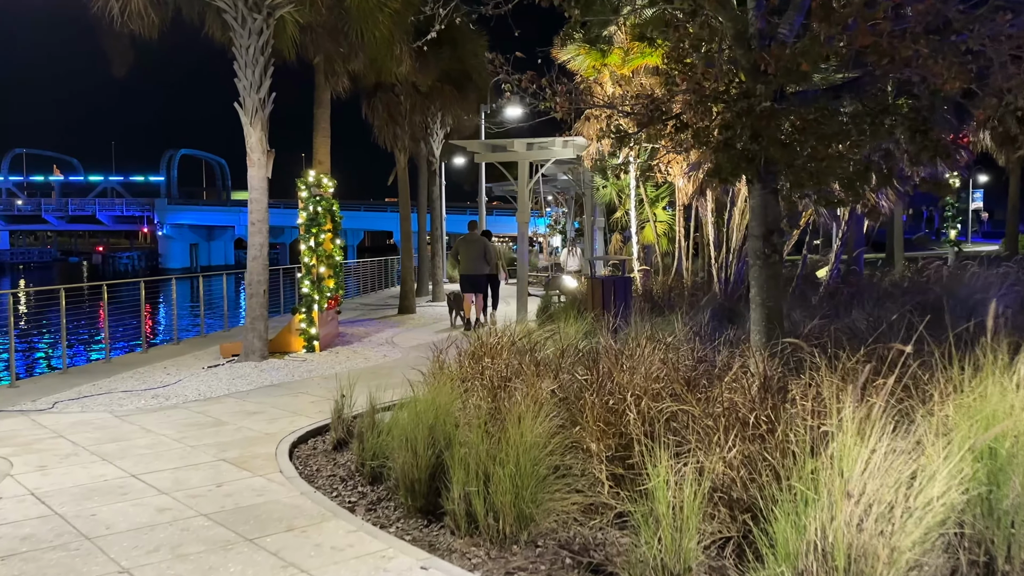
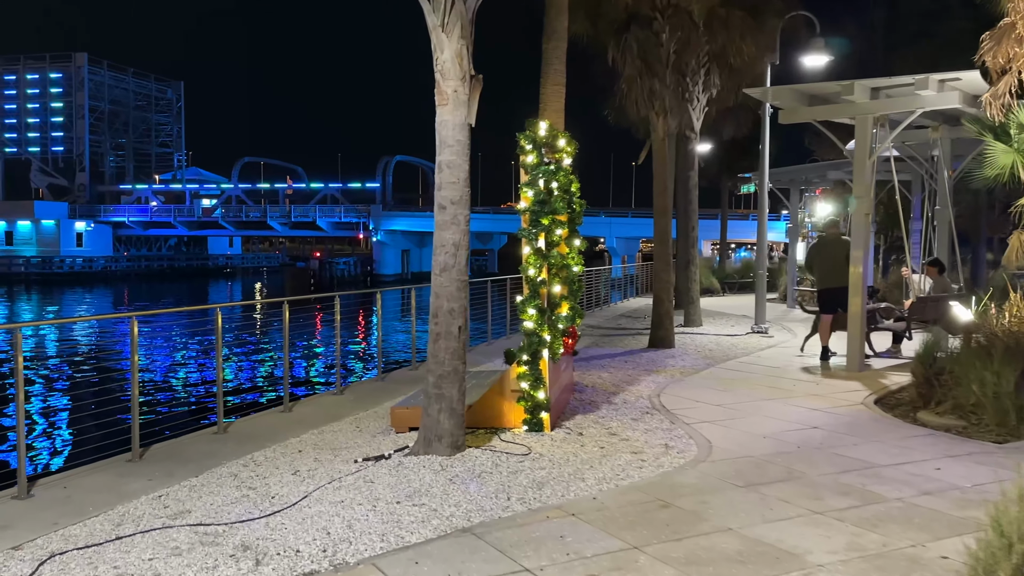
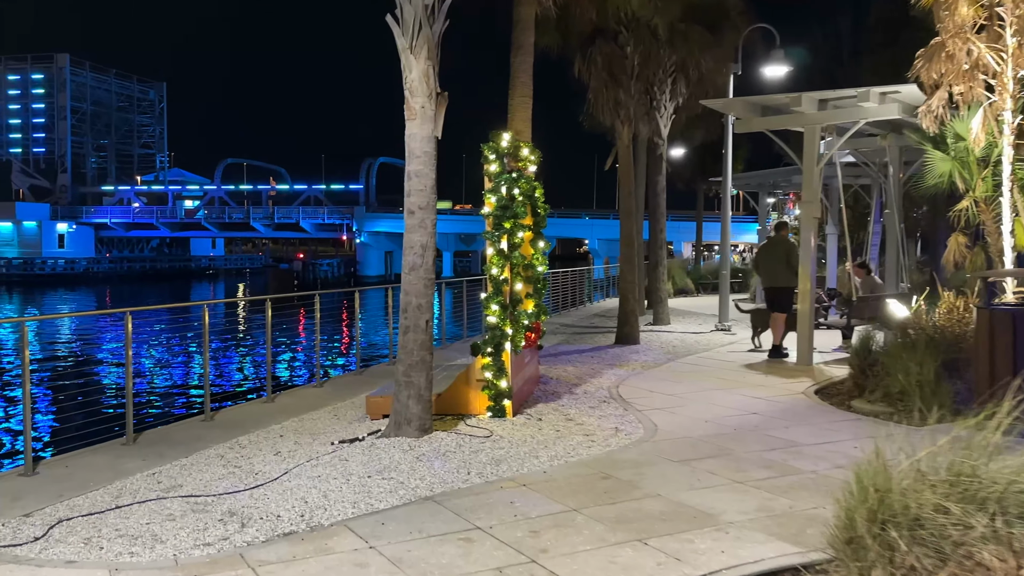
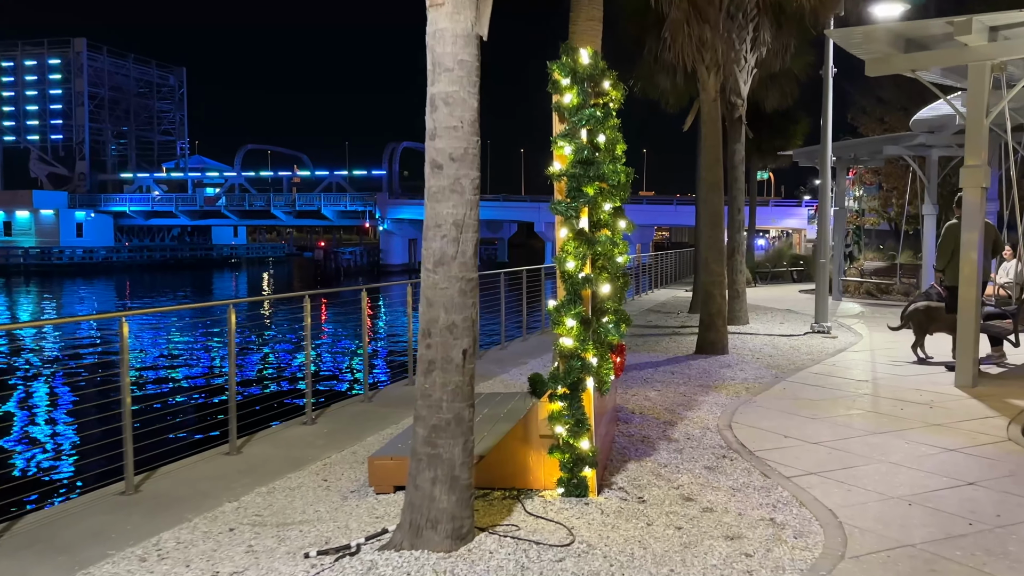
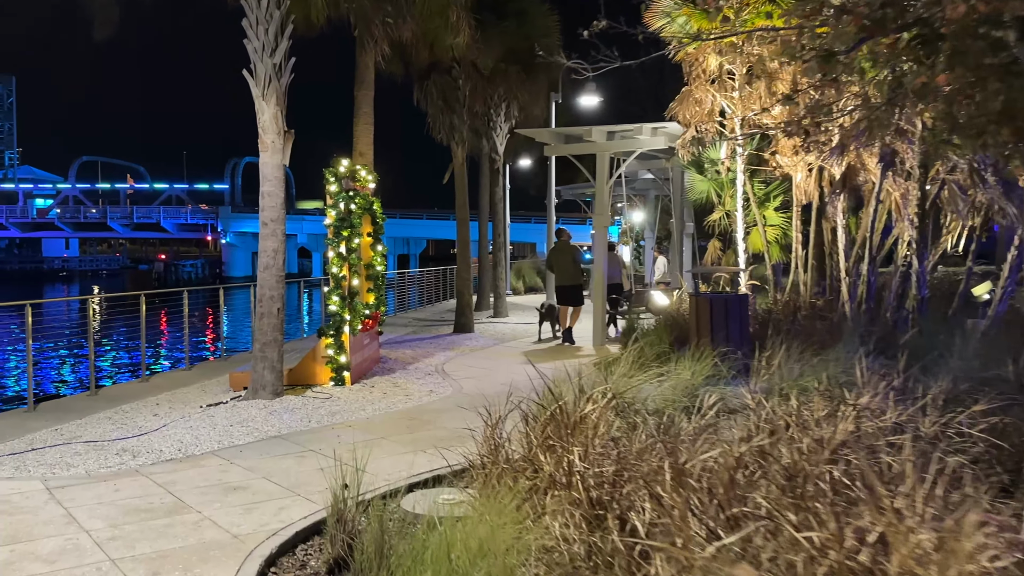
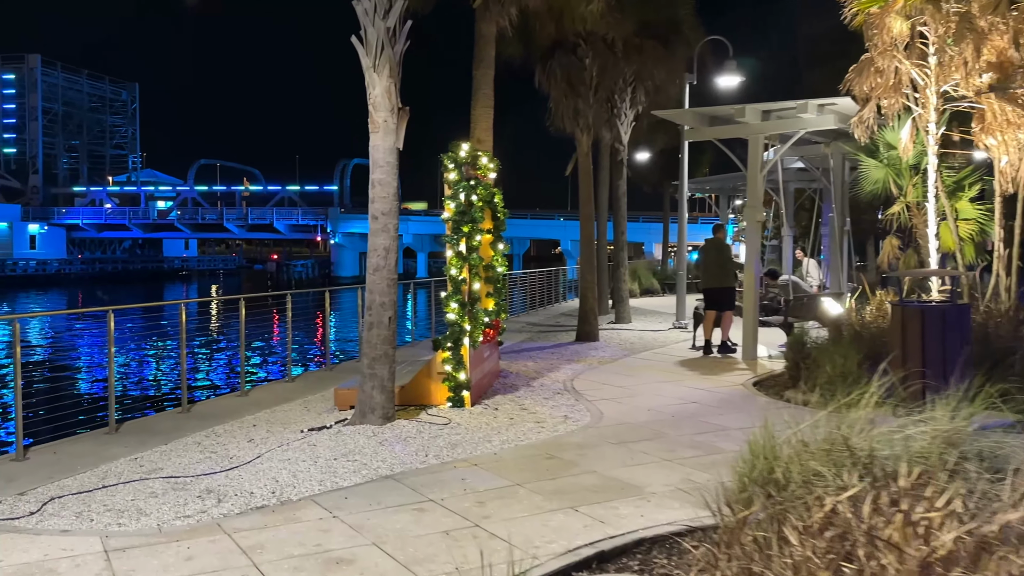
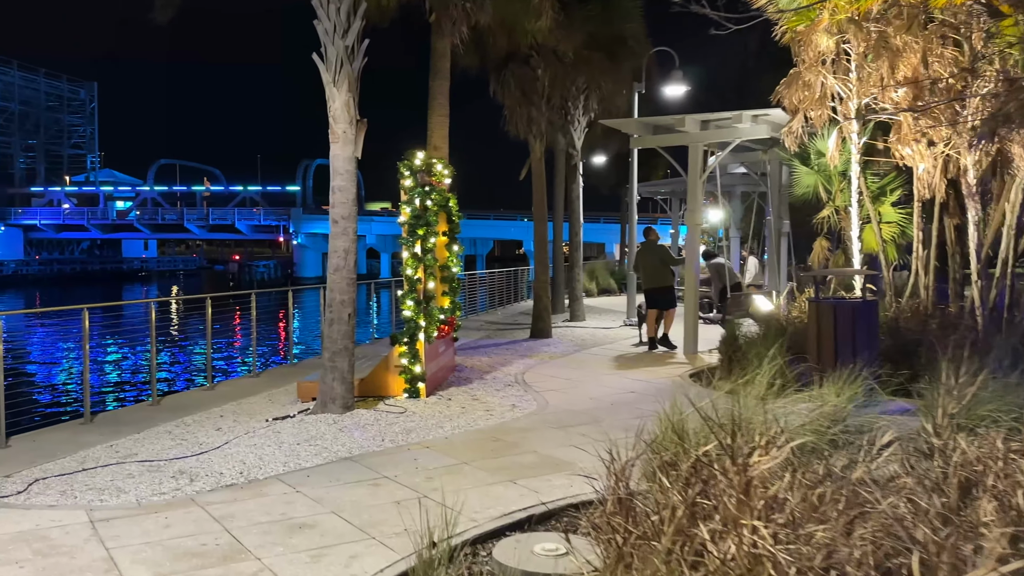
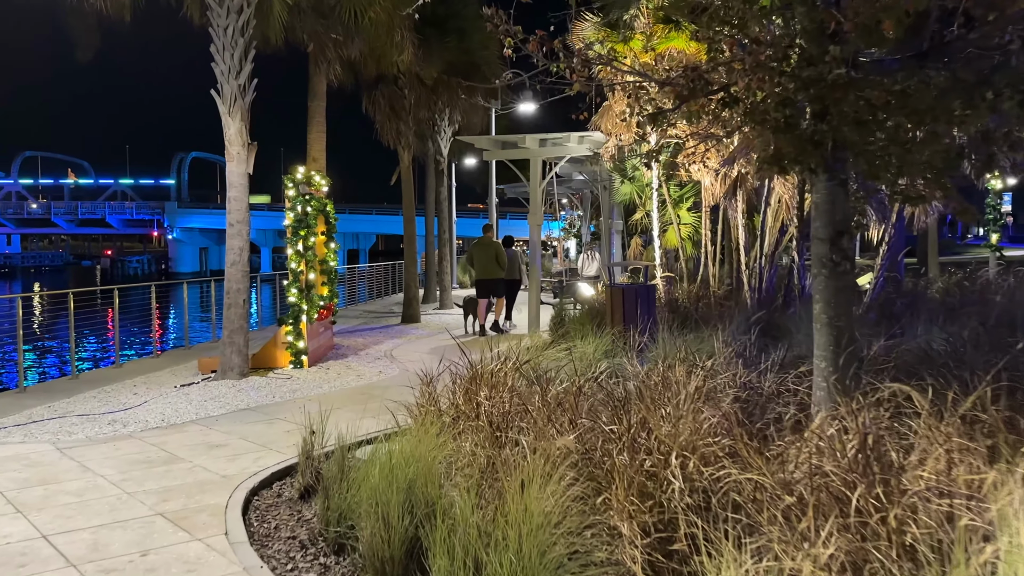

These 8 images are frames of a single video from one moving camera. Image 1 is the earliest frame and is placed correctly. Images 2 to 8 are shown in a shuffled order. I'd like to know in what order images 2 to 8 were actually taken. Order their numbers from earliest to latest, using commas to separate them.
8, 5, 7, 6, 3, 2, 4
